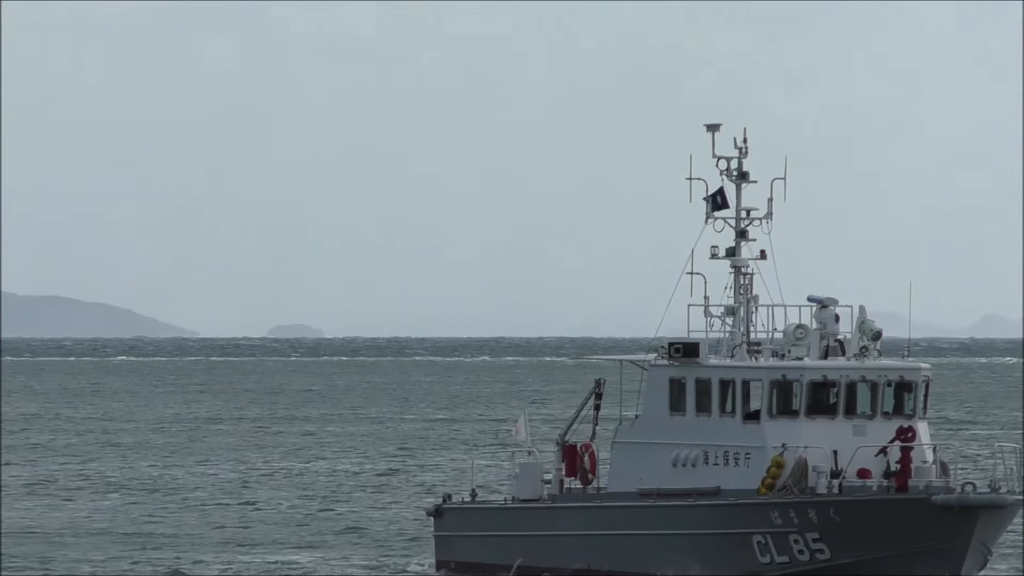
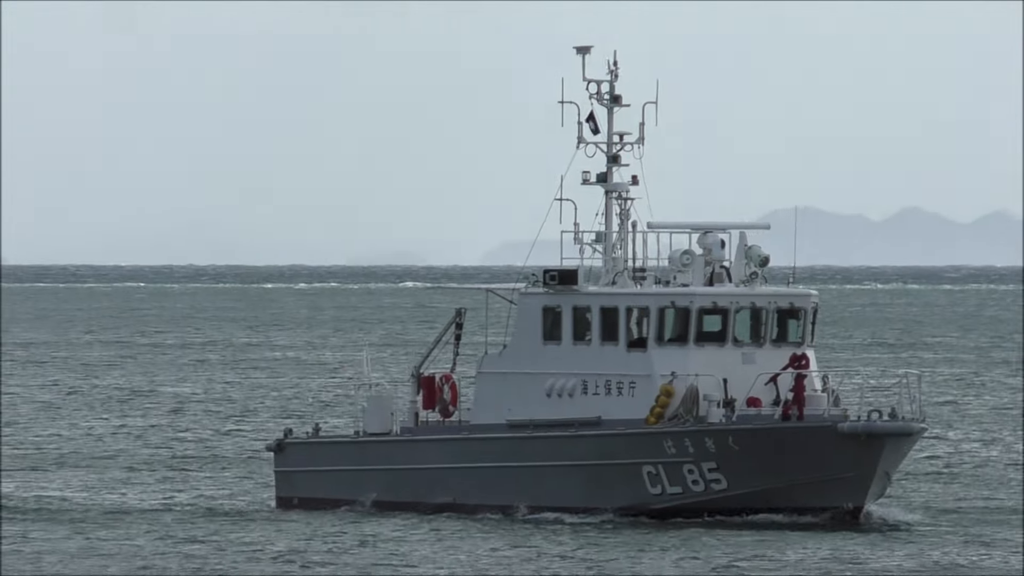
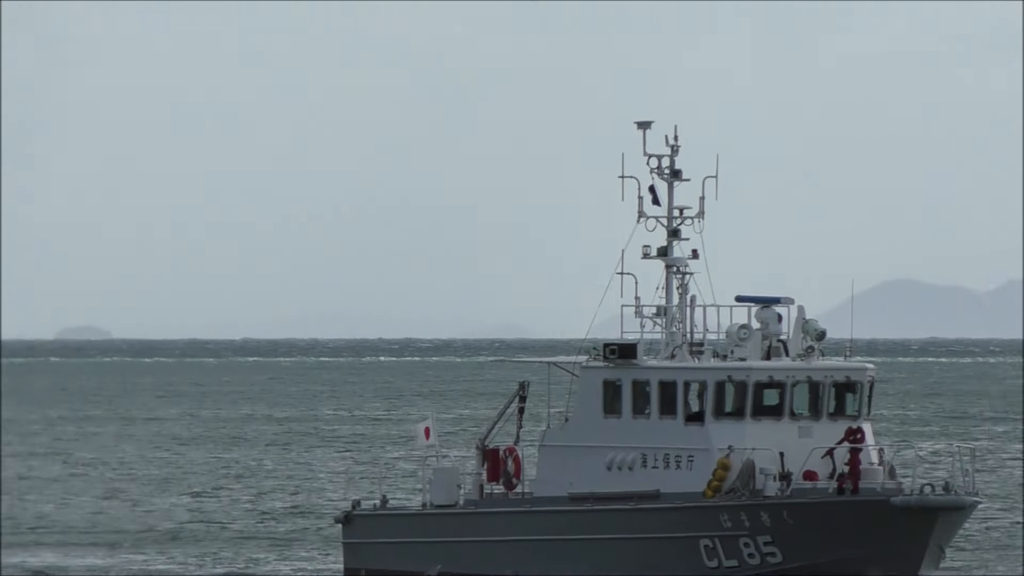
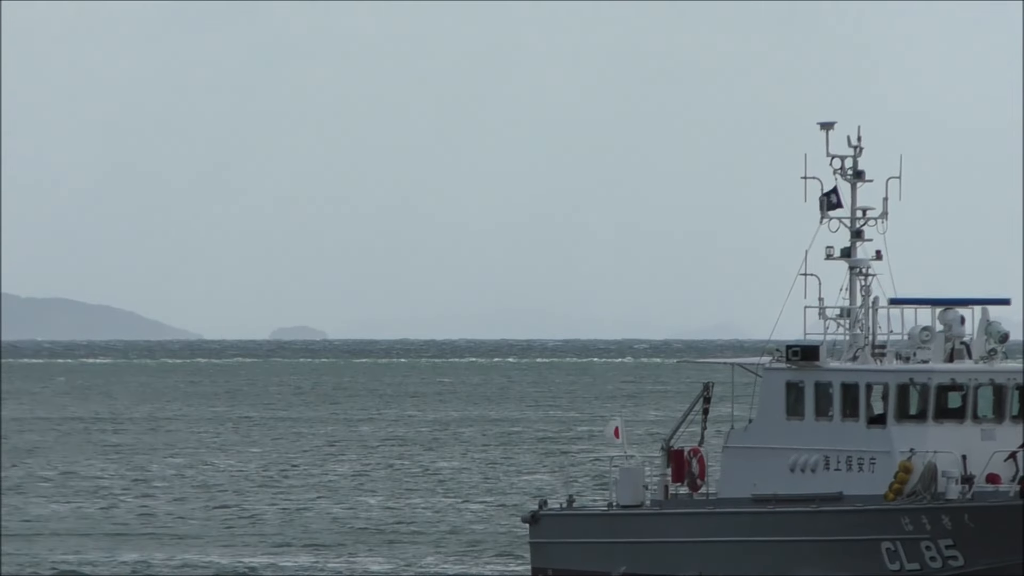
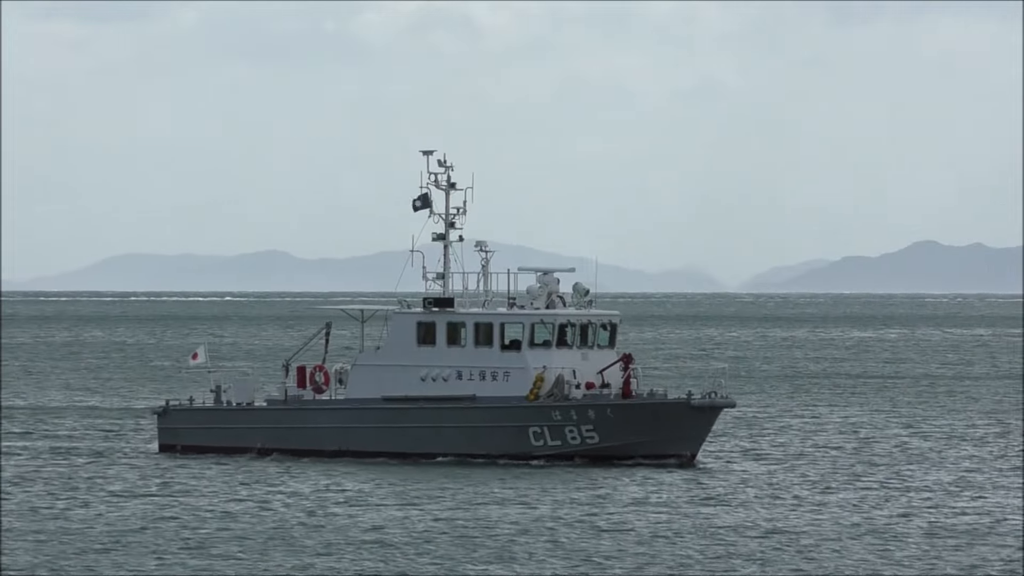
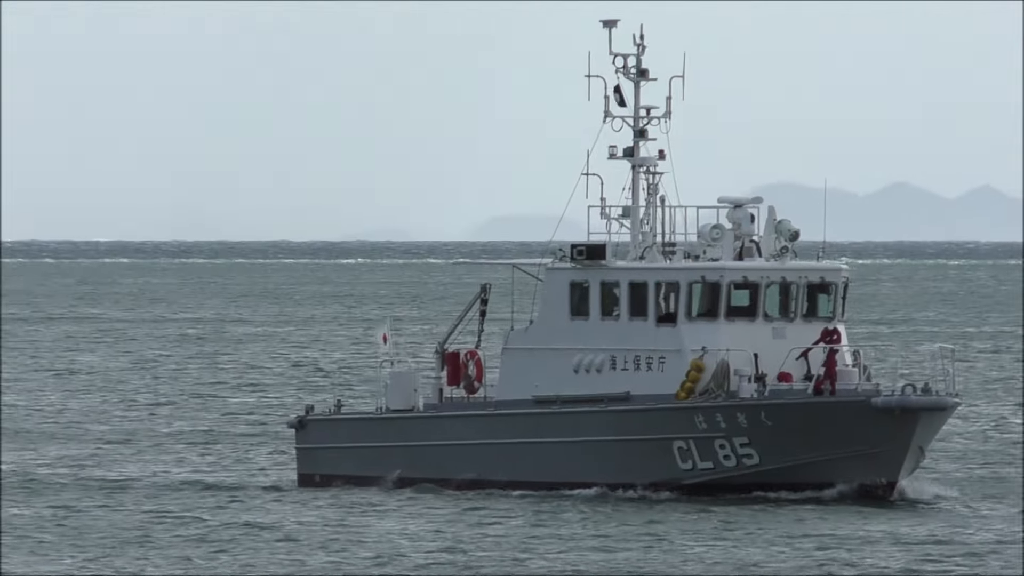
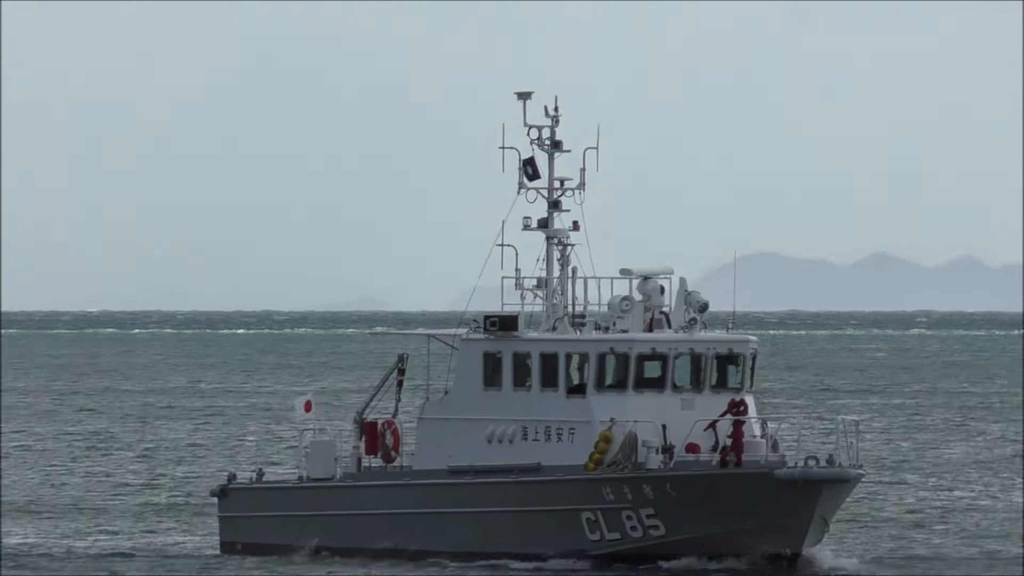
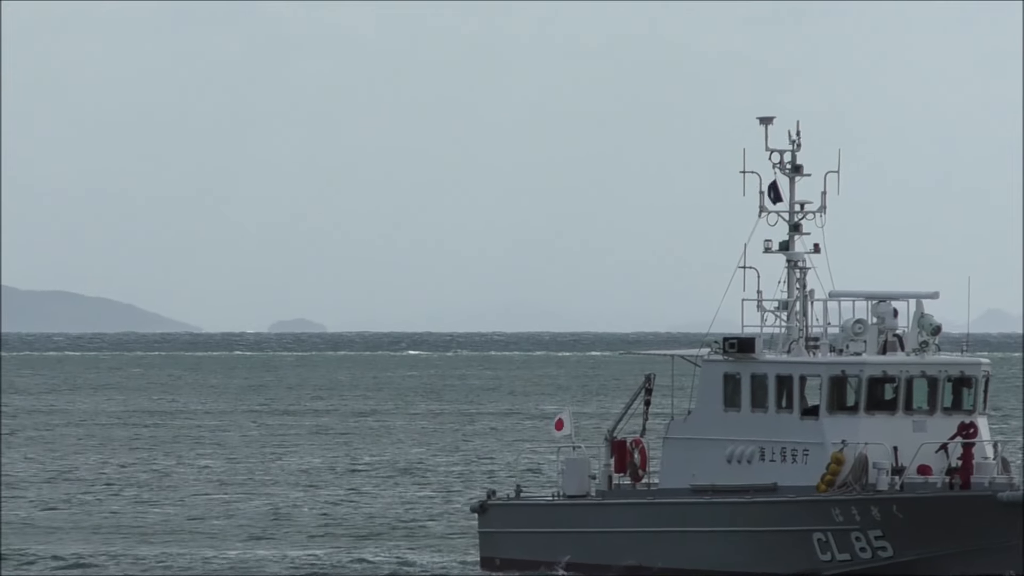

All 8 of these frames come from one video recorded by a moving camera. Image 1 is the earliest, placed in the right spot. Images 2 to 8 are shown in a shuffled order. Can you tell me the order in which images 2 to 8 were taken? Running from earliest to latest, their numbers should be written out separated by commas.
8, 4, 3, 7, 2, 6, 5
